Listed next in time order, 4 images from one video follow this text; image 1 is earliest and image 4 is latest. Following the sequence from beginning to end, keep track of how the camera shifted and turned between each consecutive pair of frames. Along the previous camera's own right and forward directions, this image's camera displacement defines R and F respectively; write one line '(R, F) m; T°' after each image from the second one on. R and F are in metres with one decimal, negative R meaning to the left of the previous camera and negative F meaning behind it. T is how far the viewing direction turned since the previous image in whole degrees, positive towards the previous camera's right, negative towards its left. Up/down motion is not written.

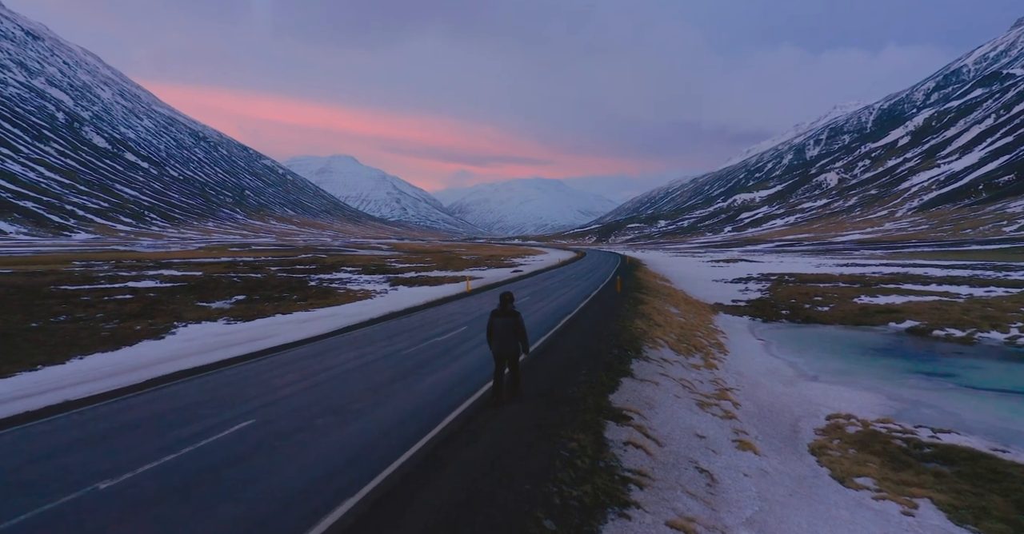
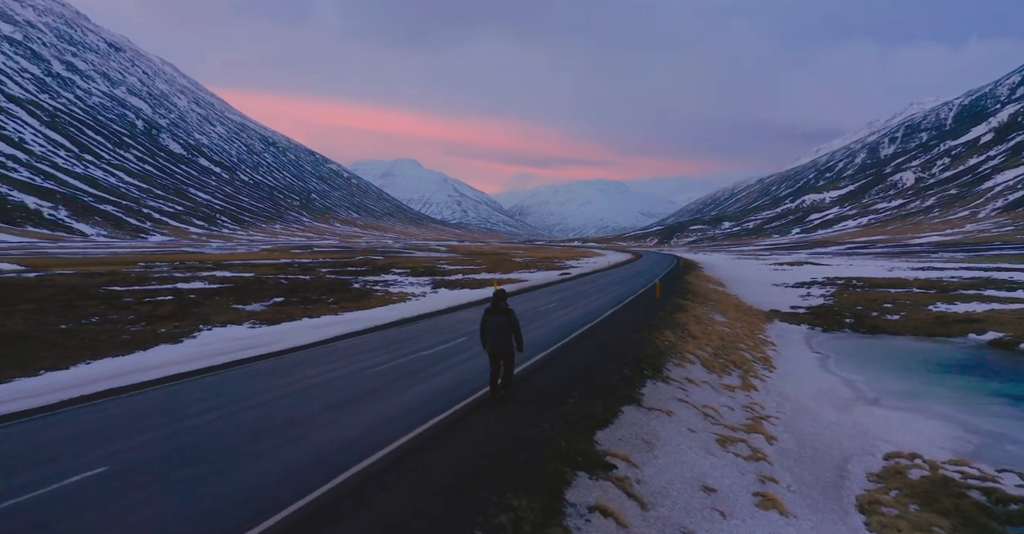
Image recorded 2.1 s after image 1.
(+1.3, +1.5) m; -6°
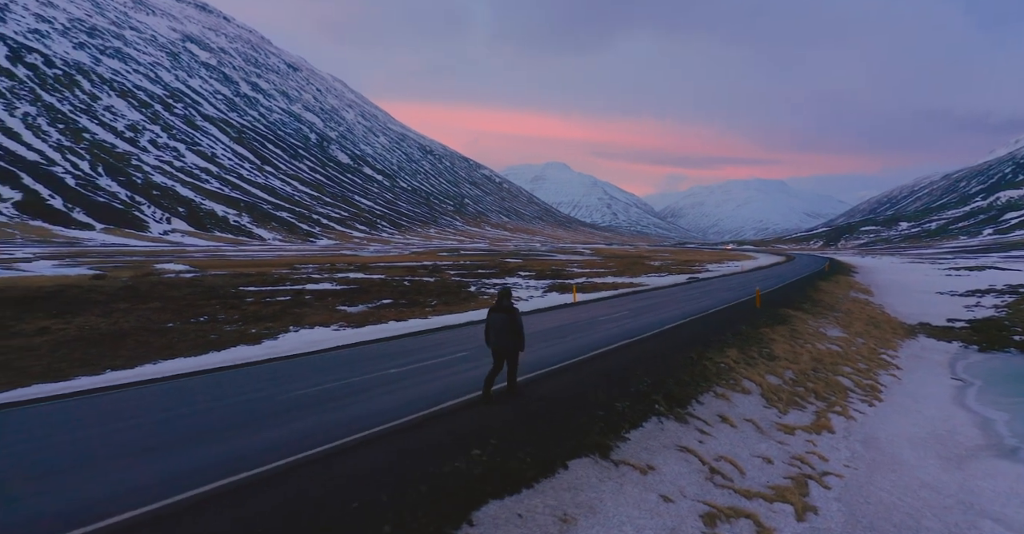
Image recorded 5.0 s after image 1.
(+3.4, +1.9) m; -15°
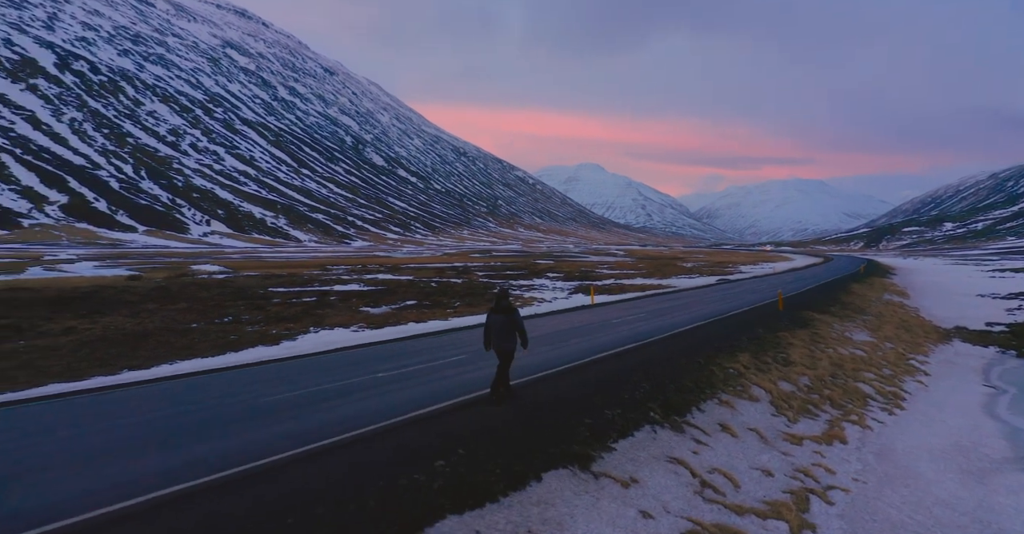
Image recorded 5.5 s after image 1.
(+0.9, +0.2) m; -4°
